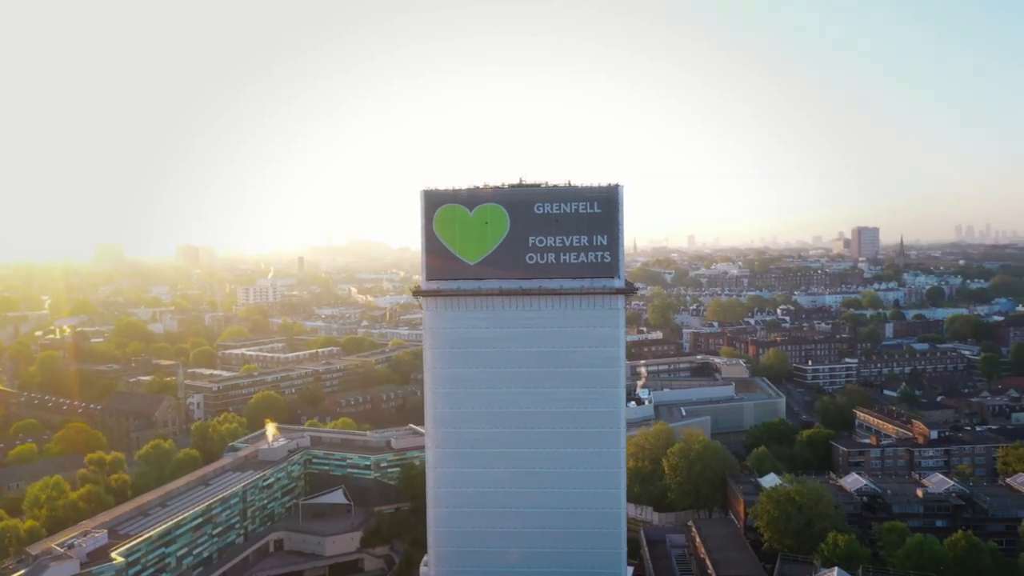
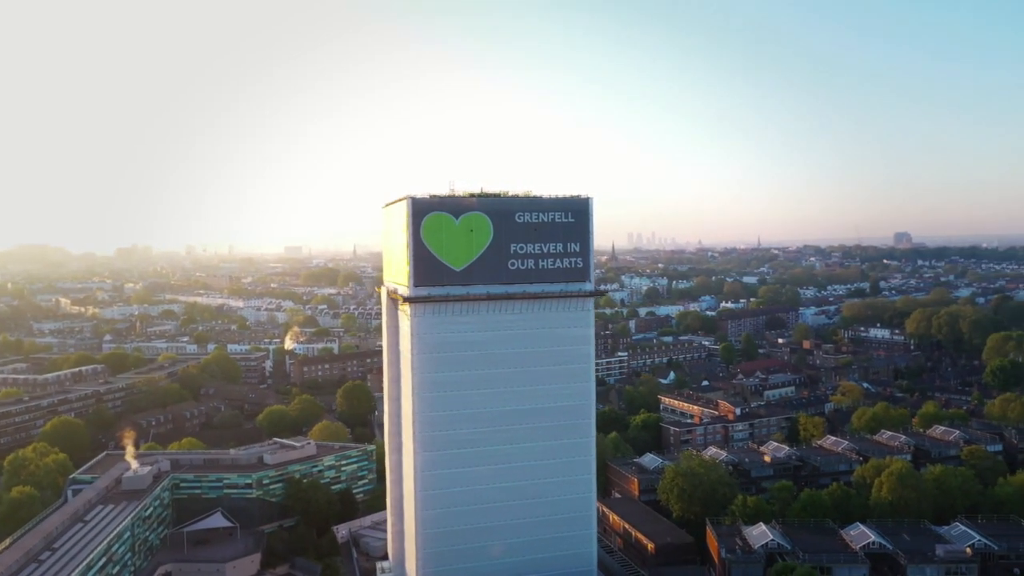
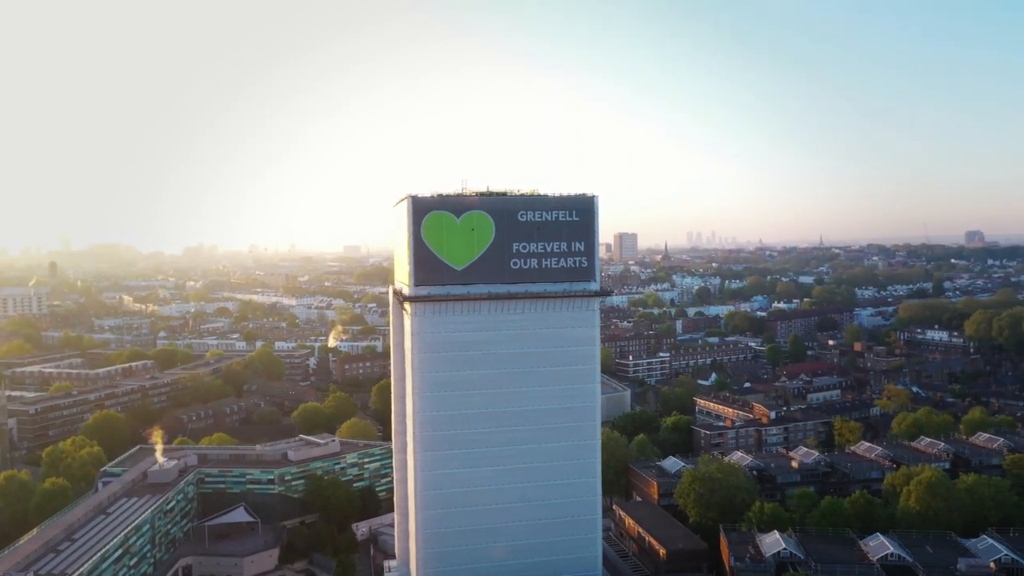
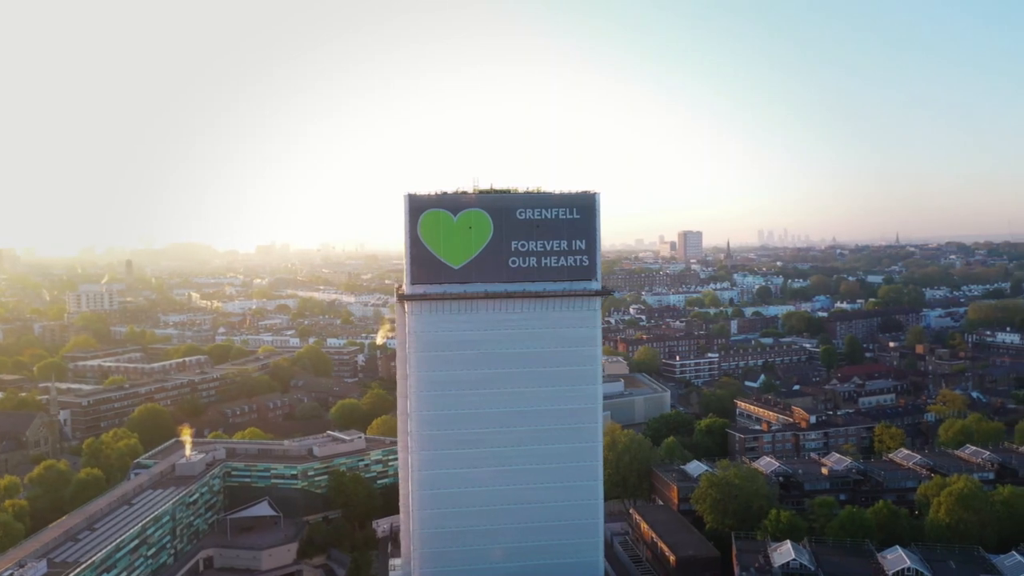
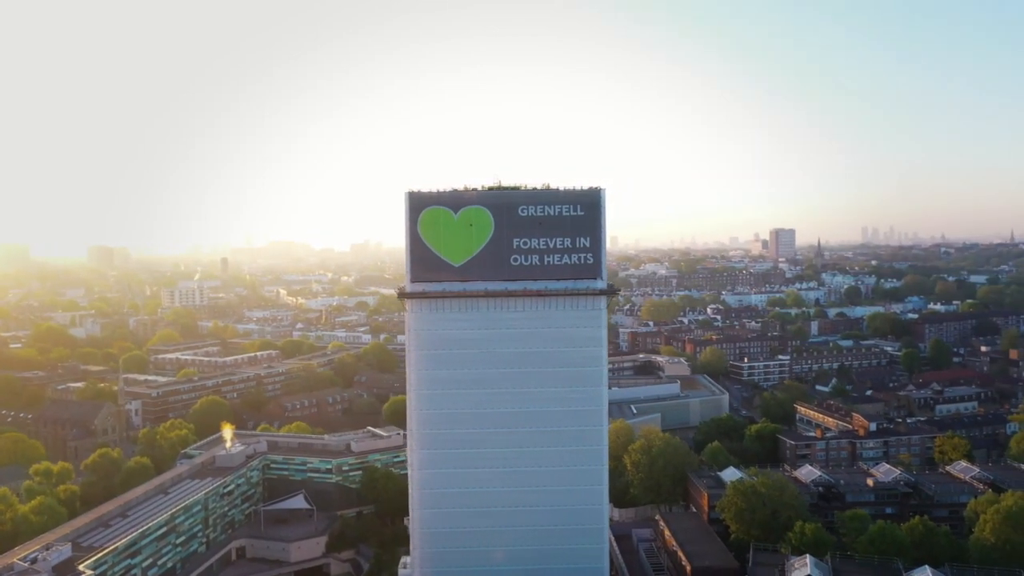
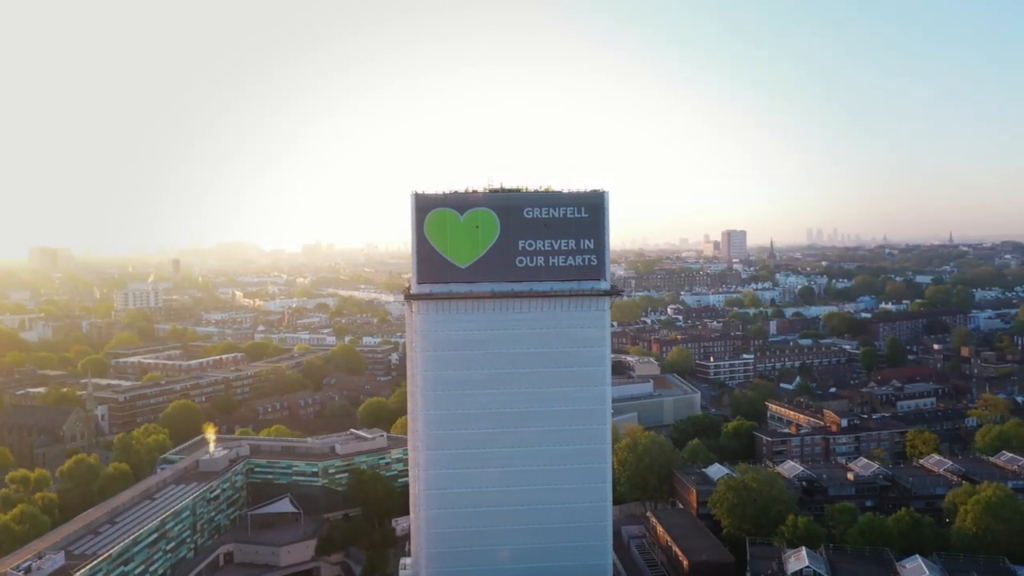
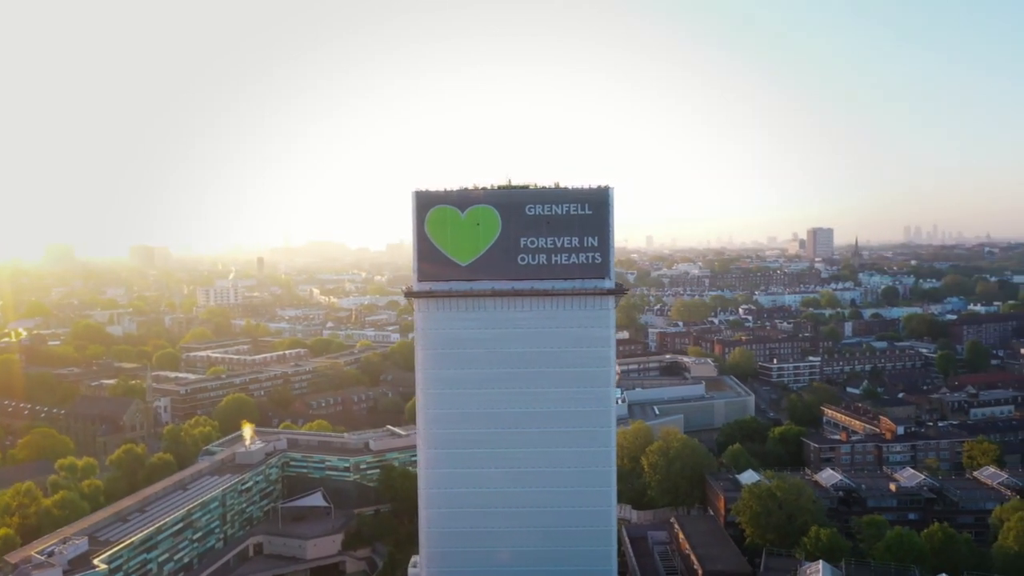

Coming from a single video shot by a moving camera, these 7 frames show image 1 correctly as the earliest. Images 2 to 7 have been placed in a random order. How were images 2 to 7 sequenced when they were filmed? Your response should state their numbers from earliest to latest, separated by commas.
7, 5, 6, 4, 3, 2
